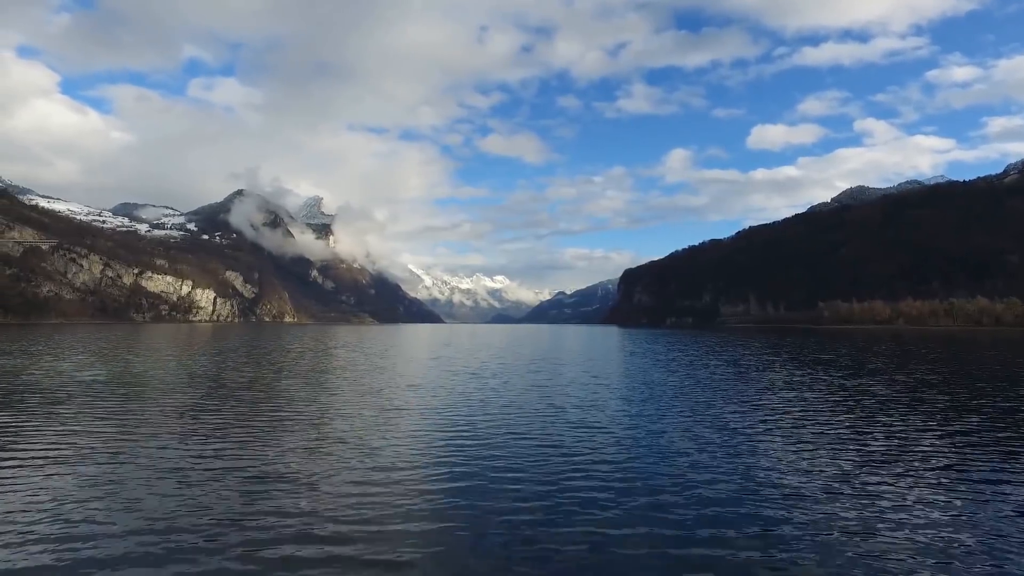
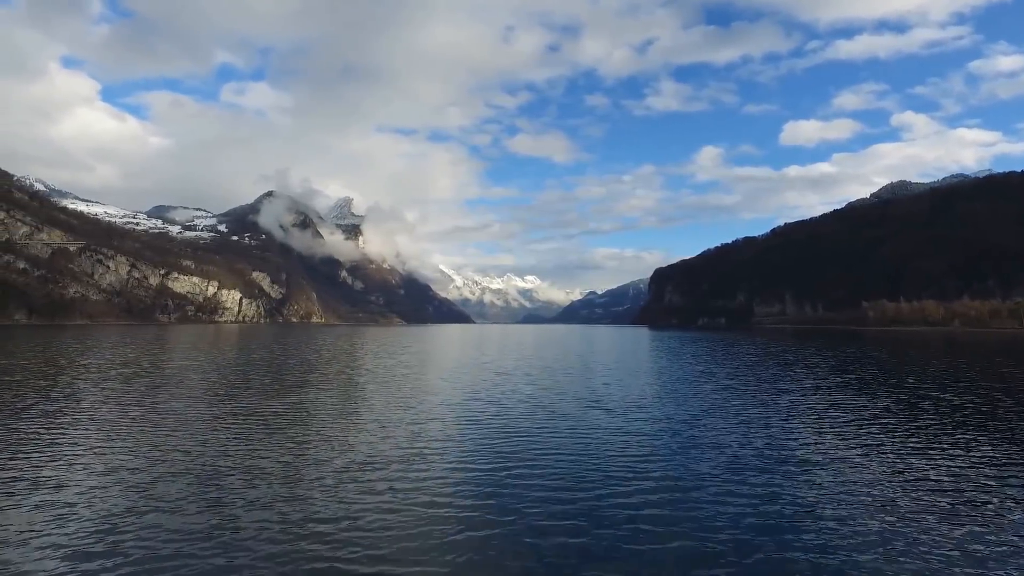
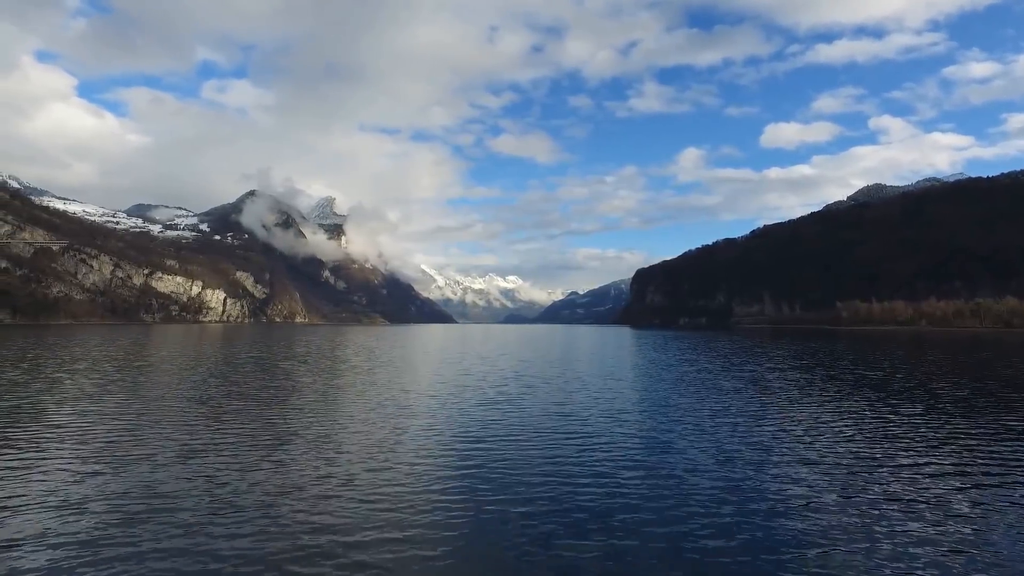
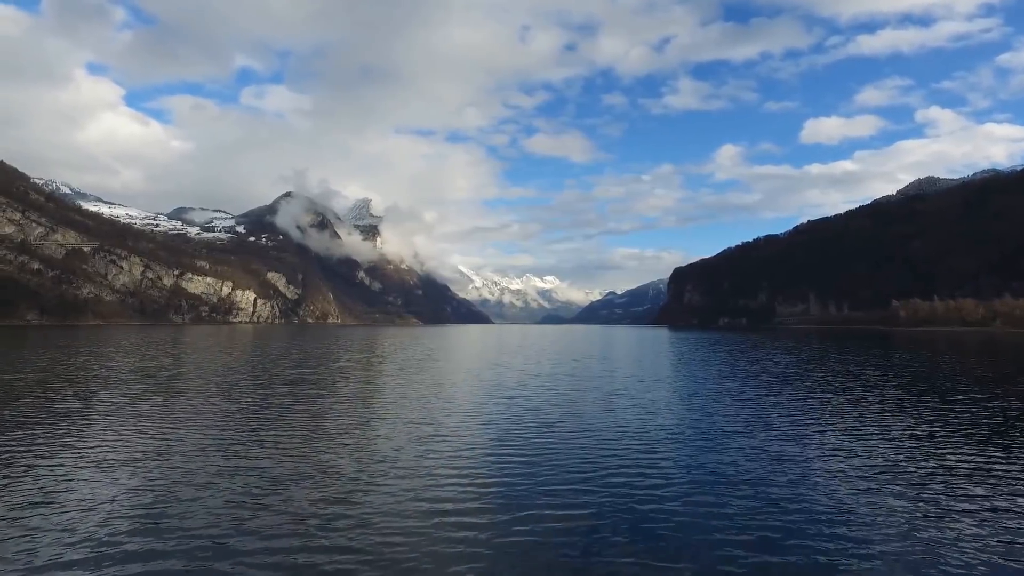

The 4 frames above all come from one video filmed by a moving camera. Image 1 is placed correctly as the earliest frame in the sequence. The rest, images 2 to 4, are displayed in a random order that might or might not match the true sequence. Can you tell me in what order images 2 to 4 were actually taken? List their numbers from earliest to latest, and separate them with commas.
3, 2, 4
